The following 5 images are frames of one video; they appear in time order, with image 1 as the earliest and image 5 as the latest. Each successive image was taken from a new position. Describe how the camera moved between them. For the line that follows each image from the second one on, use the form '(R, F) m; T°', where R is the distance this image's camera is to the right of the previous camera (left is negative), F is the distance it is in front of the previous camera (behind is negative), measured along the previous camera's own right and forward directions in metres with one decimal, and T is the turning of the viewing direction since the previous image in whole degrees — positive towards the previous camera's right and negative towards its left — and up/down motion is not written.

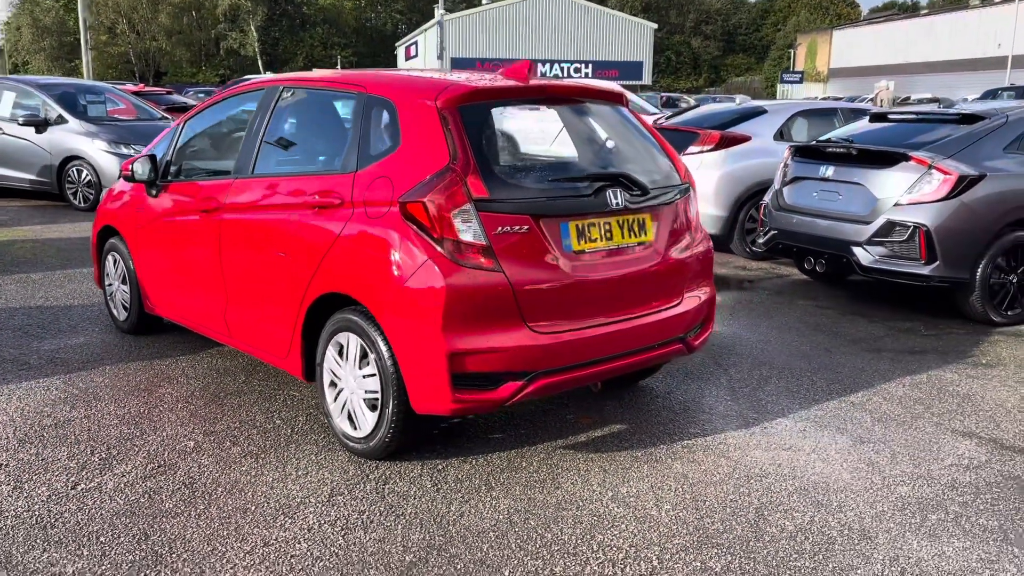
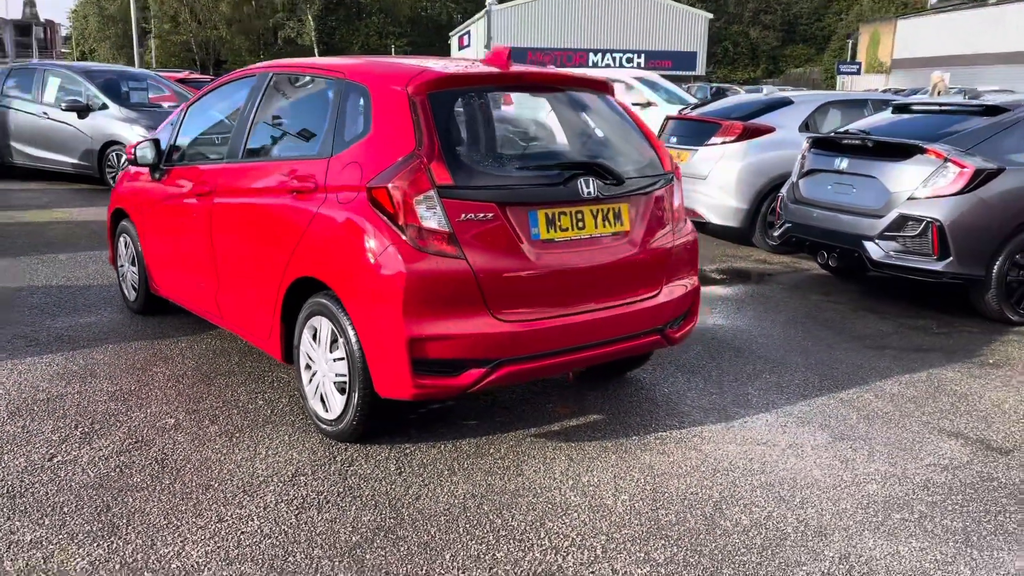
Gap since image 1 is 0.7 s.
(+0.3, 0.0) m; -3°
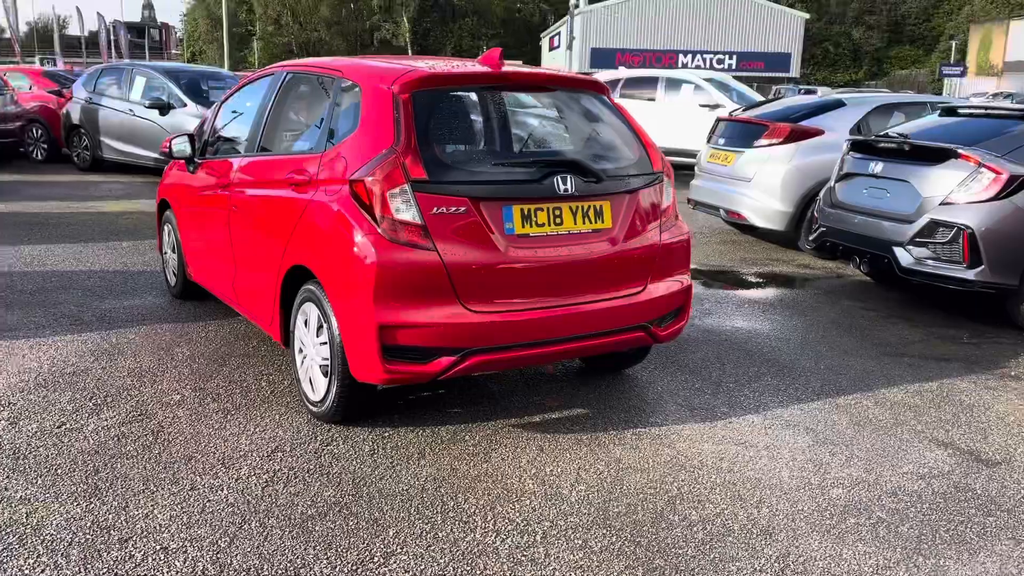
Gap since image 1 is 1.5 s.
(+0.5, -0.1) m; -6°
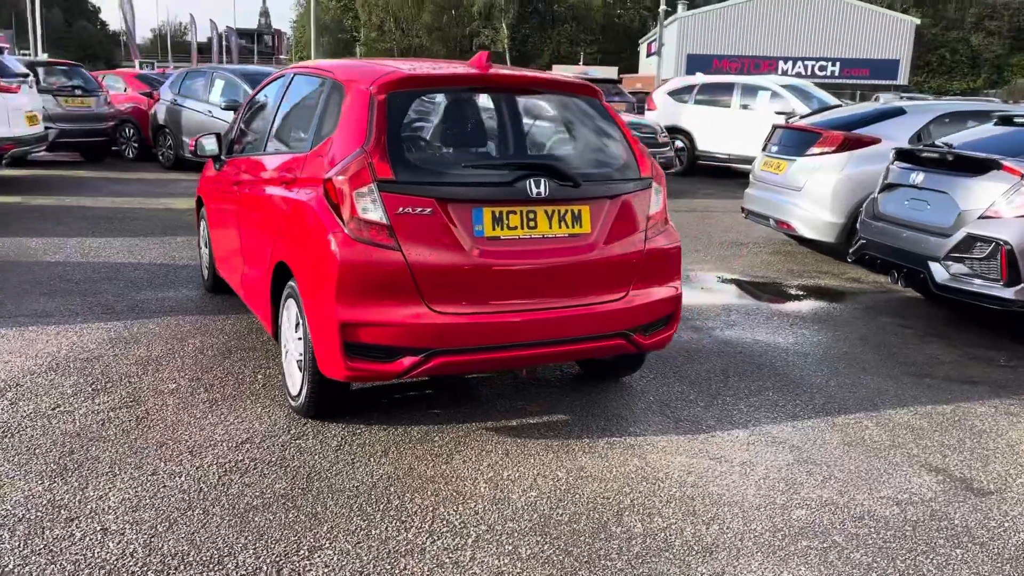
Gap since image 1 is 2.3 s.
(+0.5, 0.0) m; -6°
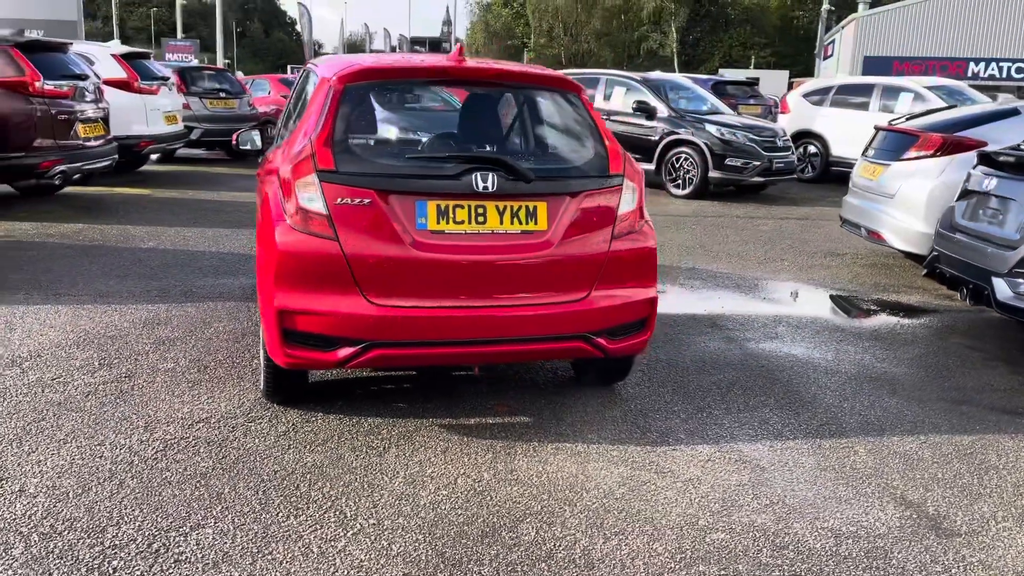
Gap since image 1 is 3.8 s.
(+0.9, +0.2) m; -10°
